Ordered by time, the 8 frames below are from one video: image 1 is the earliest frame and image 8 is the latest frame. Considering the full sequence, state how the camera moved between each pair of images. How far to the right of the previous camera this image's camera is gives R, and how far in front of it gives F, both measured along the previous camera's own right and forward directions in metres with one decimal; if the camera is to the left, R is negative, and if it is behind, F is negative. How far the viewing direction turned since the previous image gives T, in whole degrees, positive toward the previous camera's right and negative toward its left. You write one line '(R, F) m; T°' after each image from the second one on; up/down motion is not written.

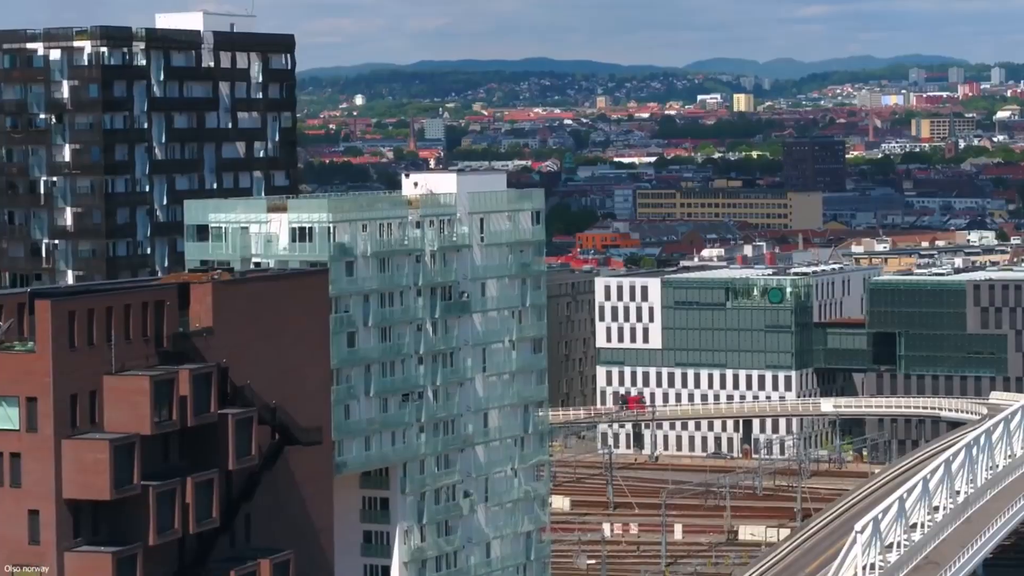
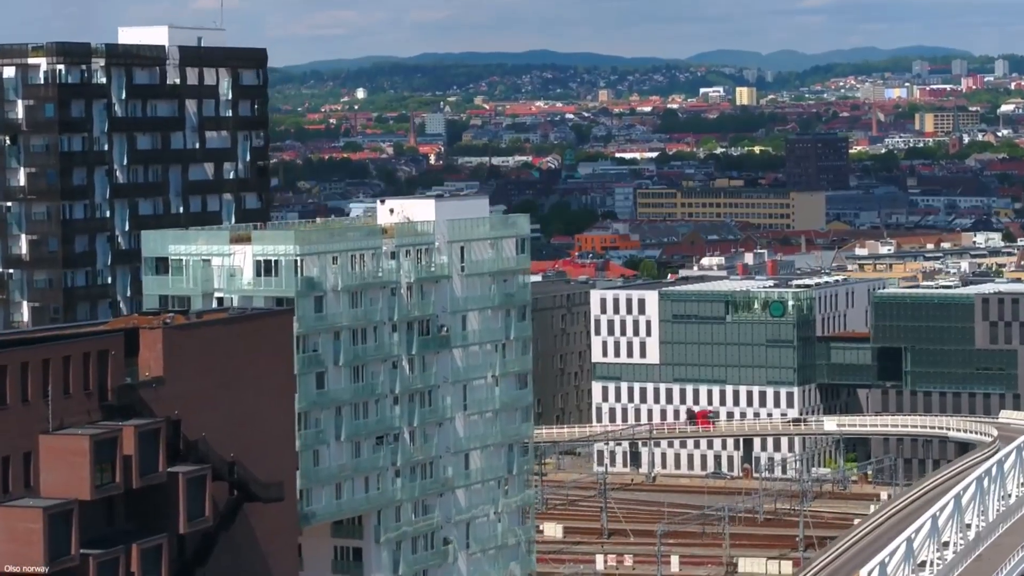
(+0.2, +1.9) m; 0°
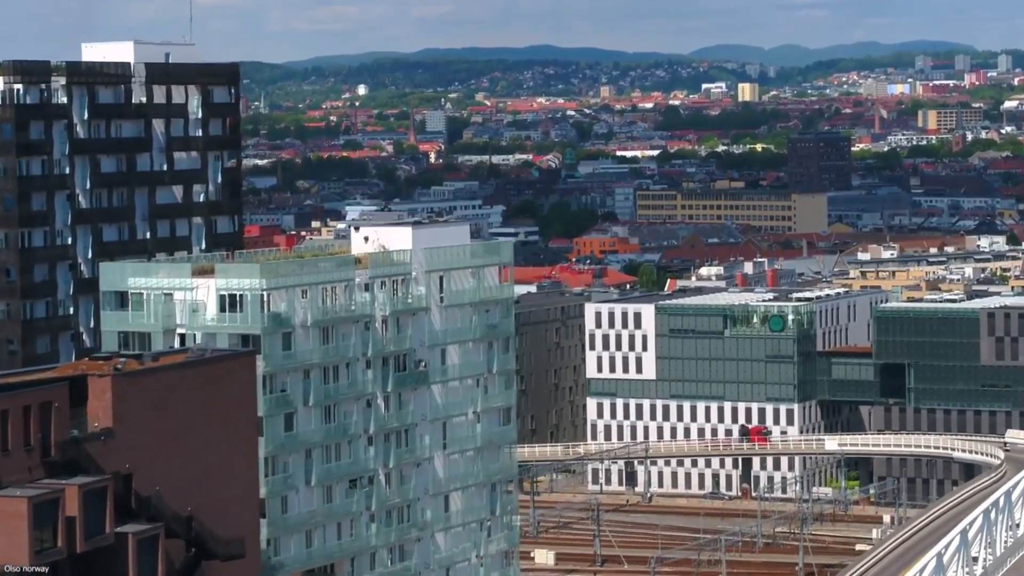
(+0.2, +1.6) m; 0°
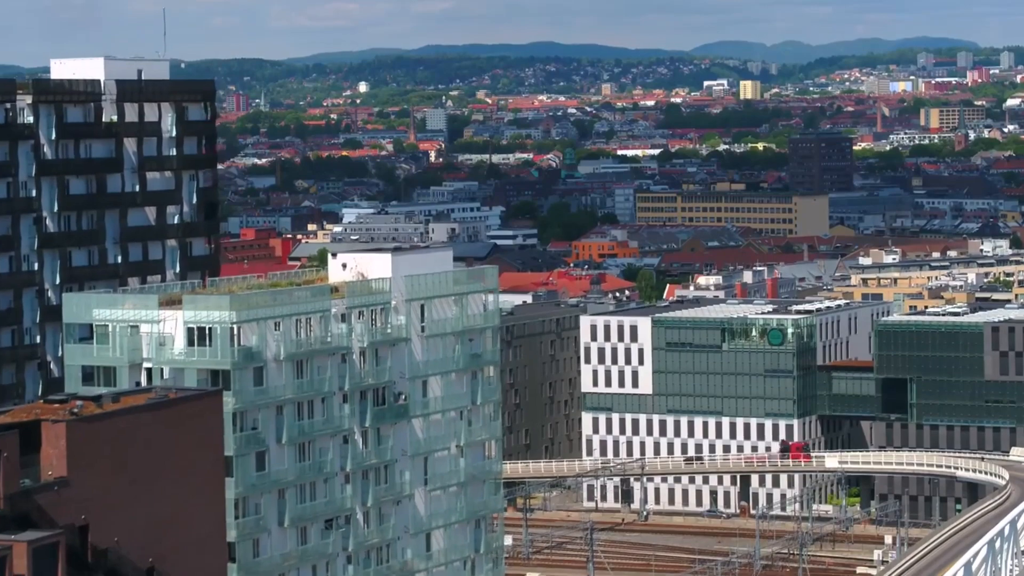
(+0.2, +1.2) m; 0°
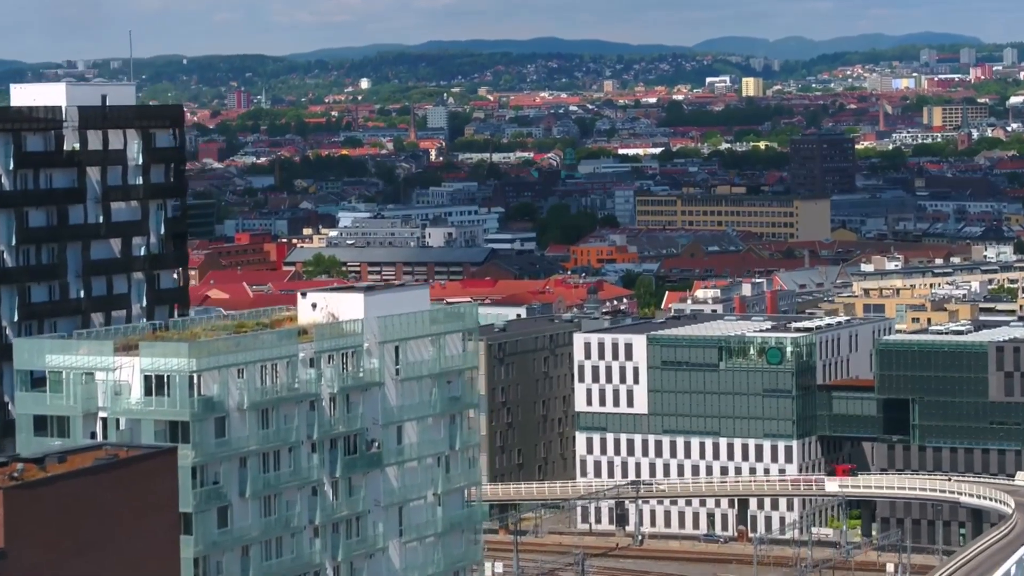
(+0.2, +1.4) m; 0°
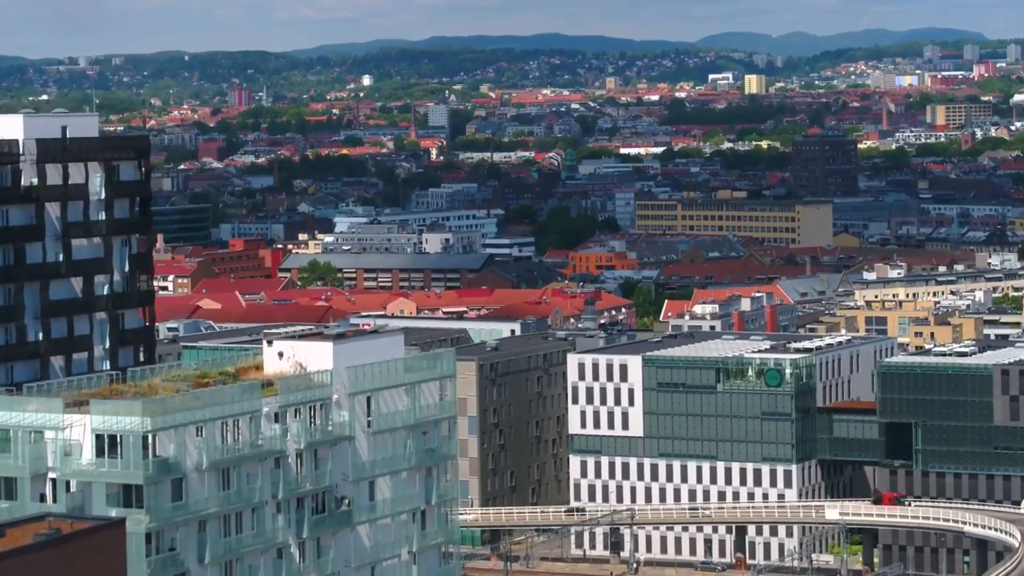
(+0.2, +1.4) m; 0°
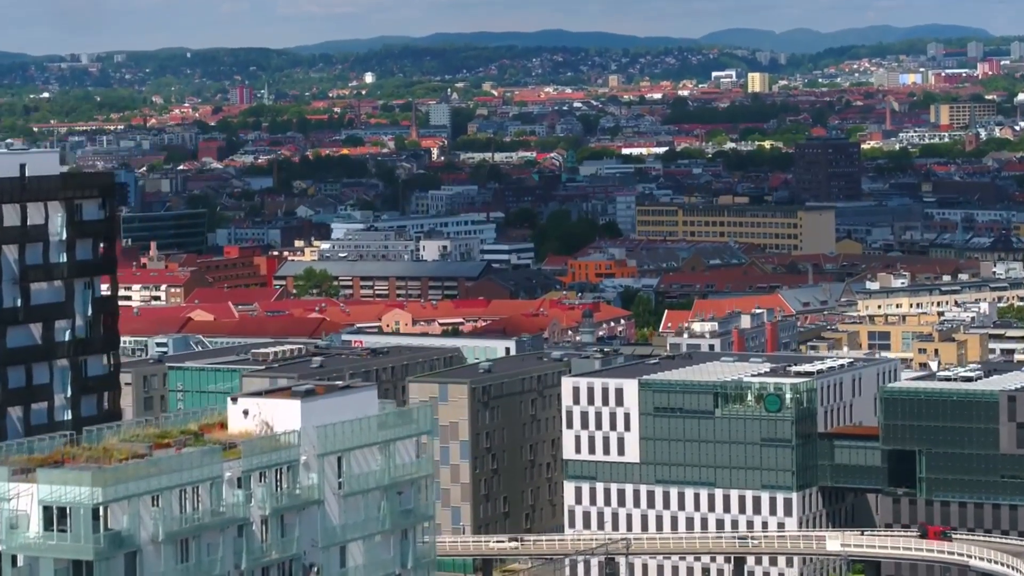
(+0.2, +1.4) m; 0°
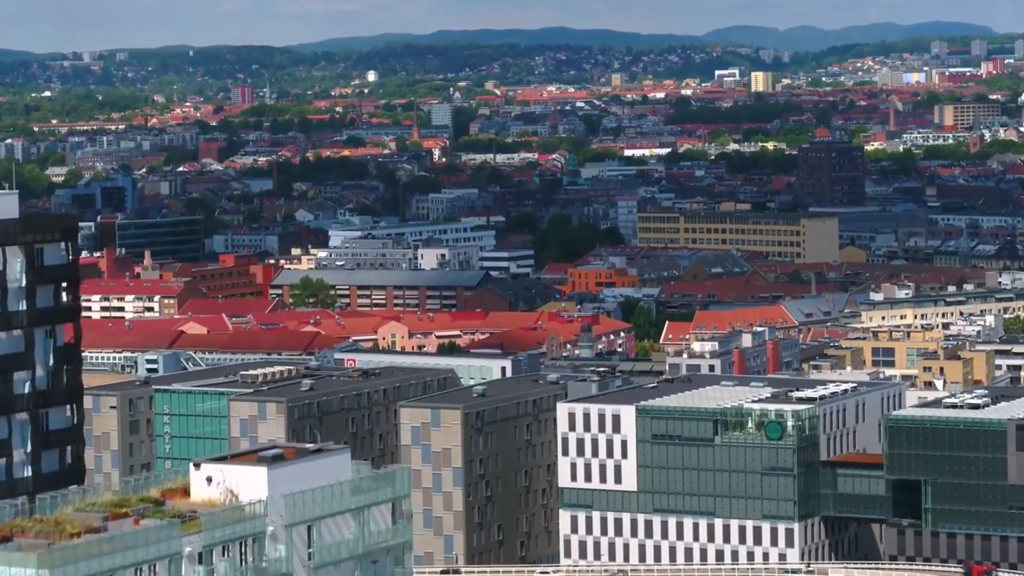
(+0.2, +1.4) m; 0°
